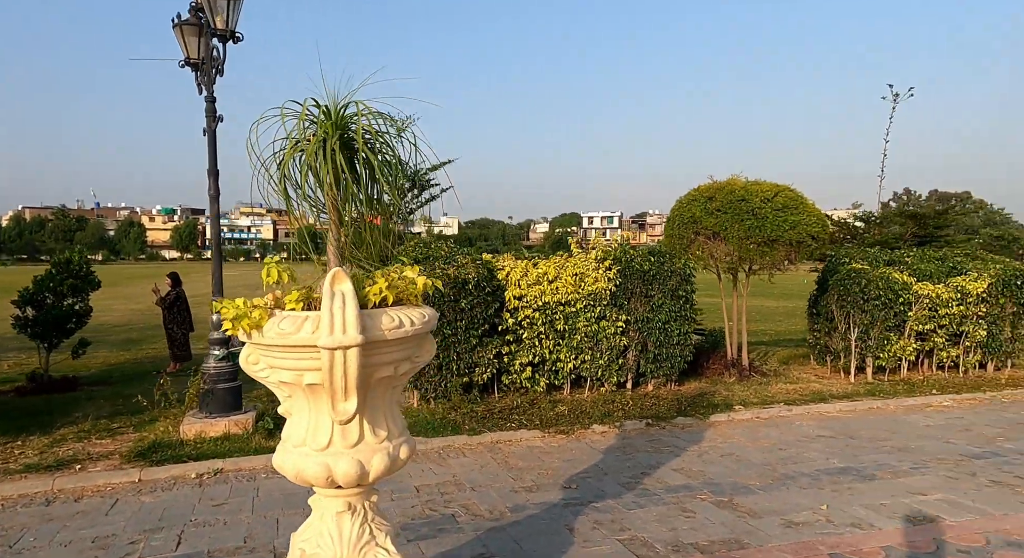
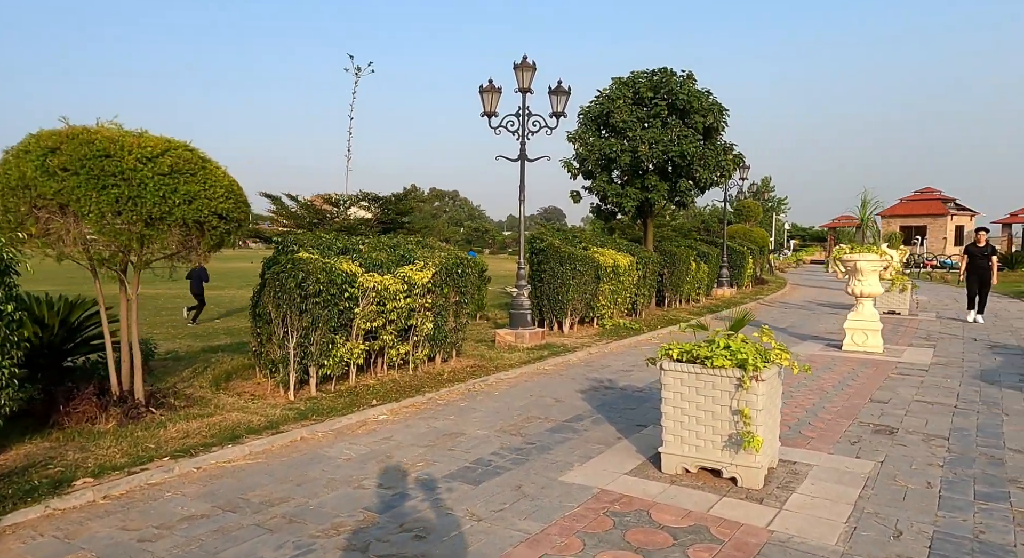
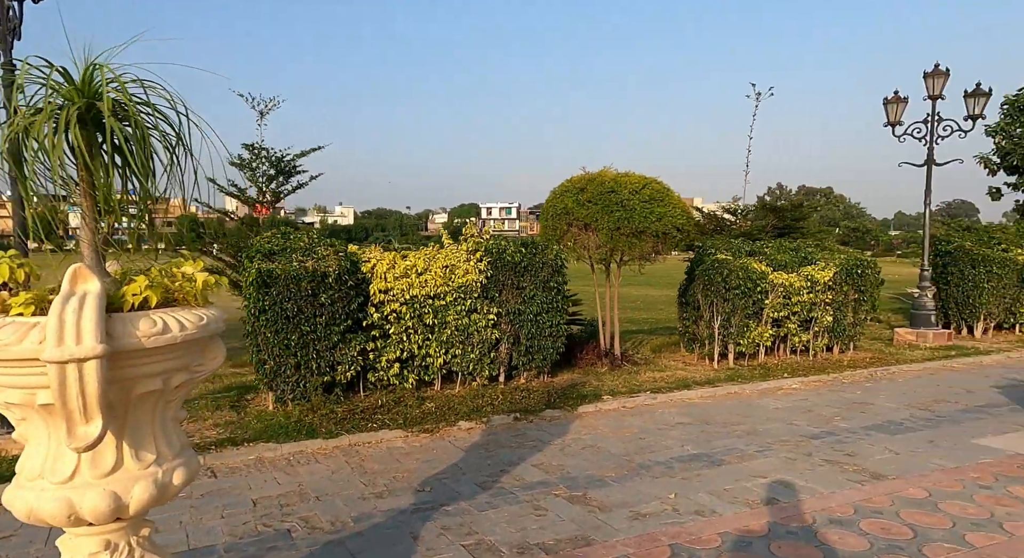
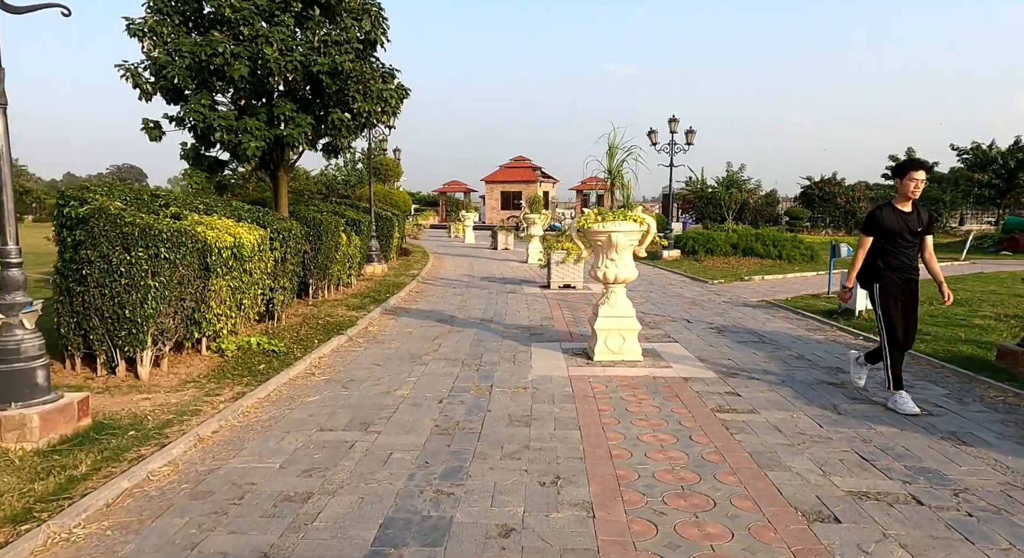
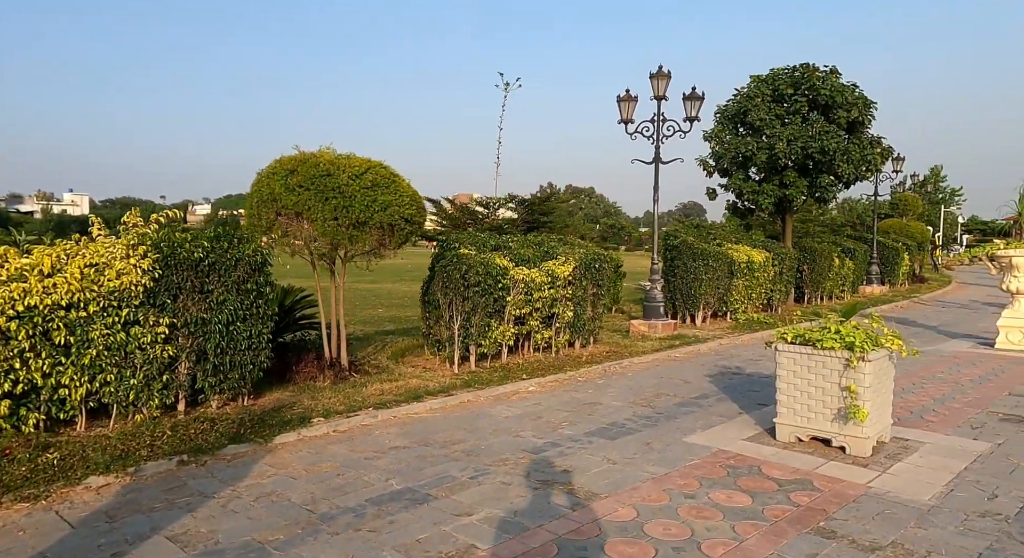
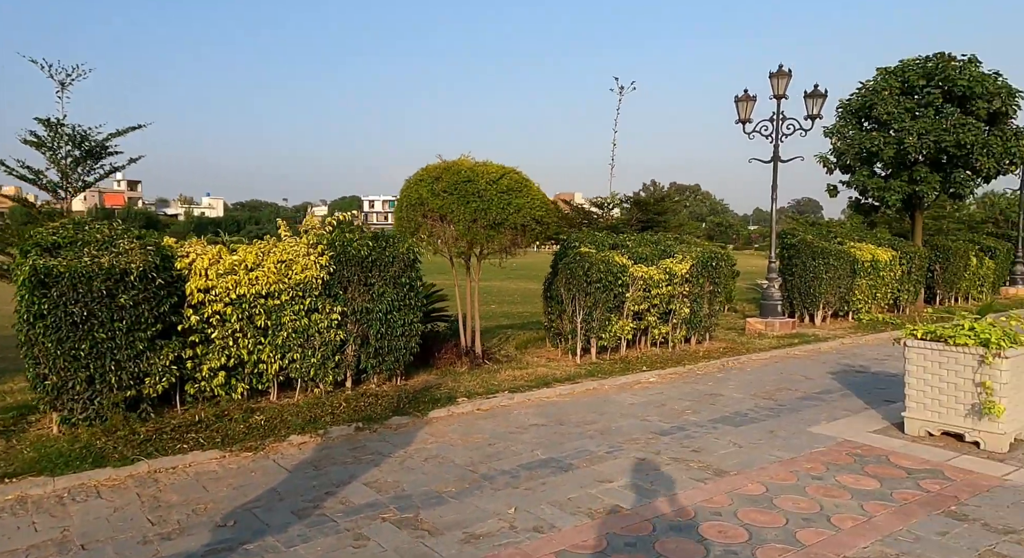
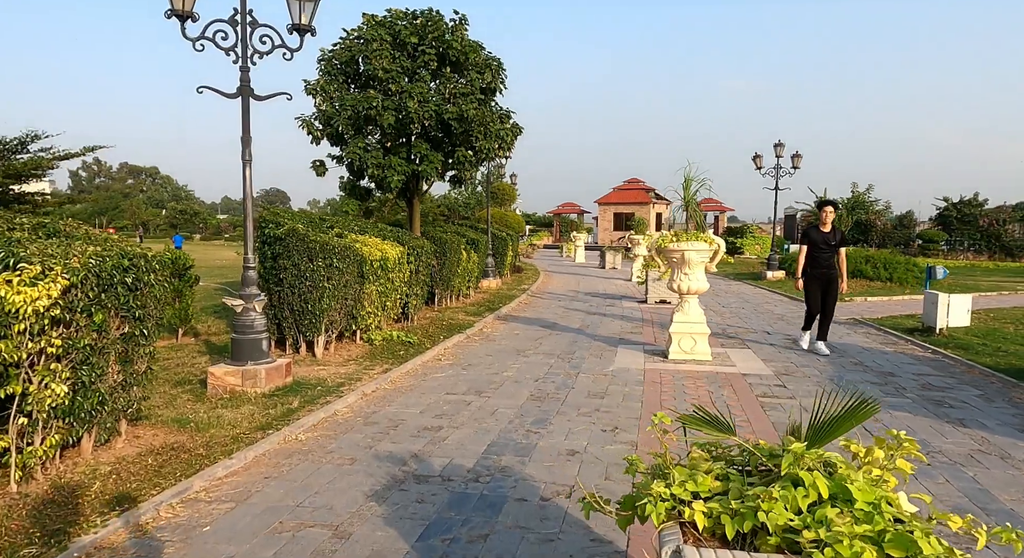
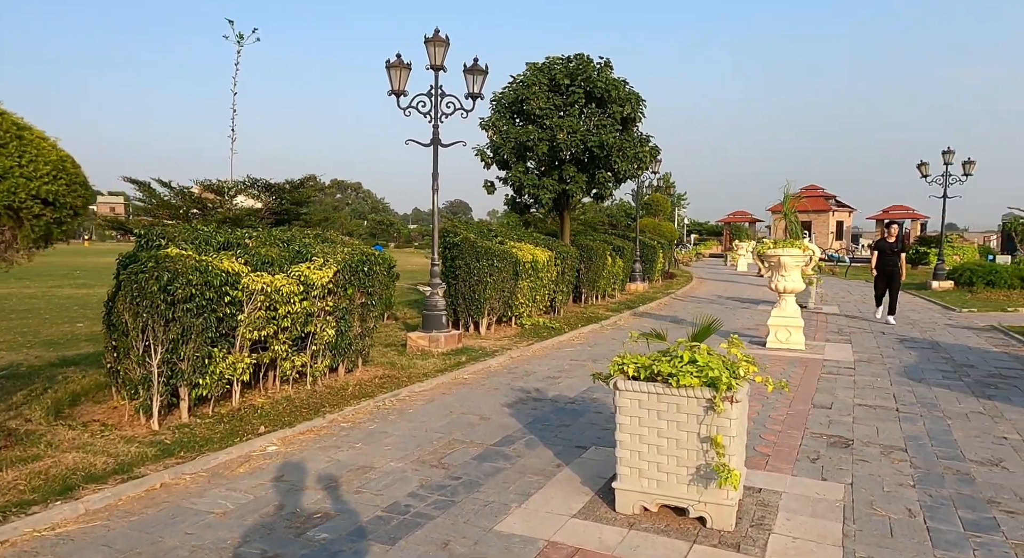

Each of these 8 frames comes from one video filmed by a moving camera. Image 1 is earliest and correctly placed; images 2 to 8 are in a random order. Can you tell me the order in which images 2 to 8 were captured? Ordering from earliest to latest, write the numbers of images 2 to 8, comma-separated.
3, 6, 5, 2, 8, 7, 4
